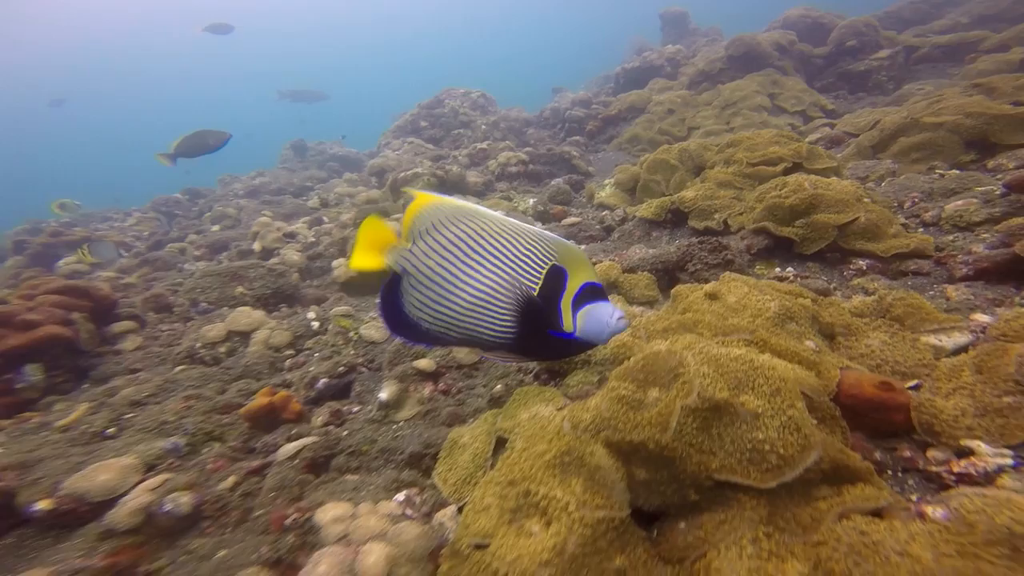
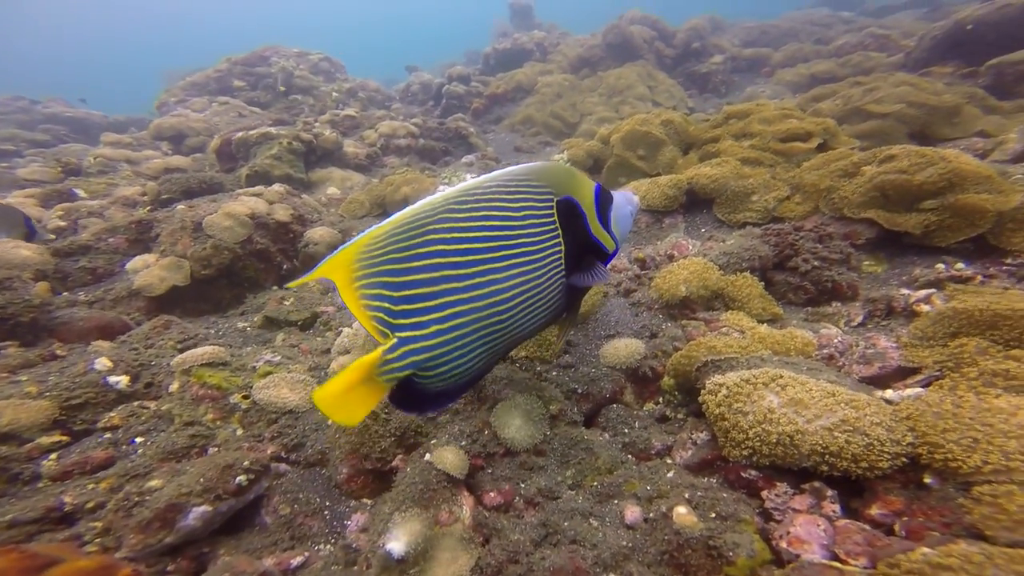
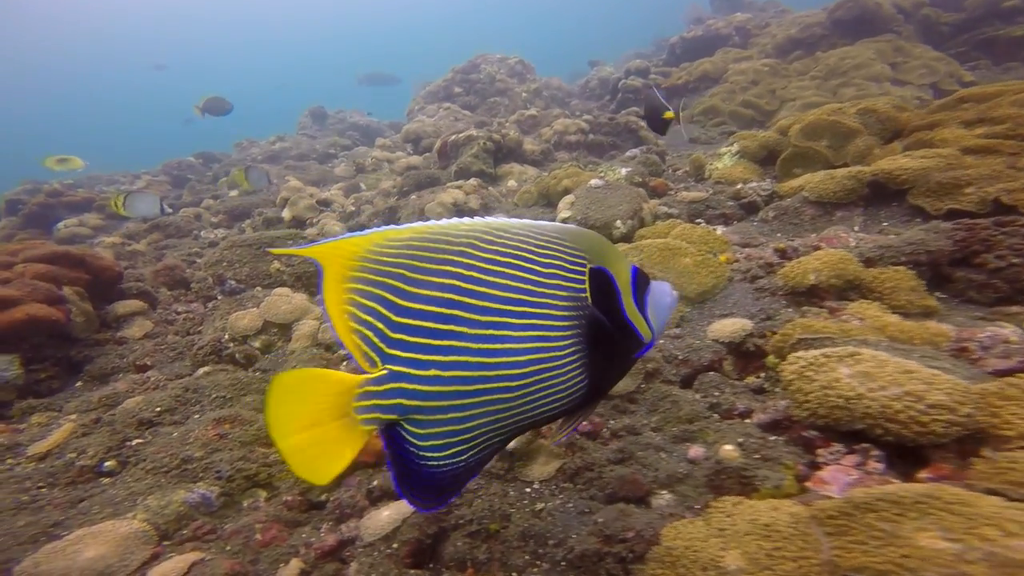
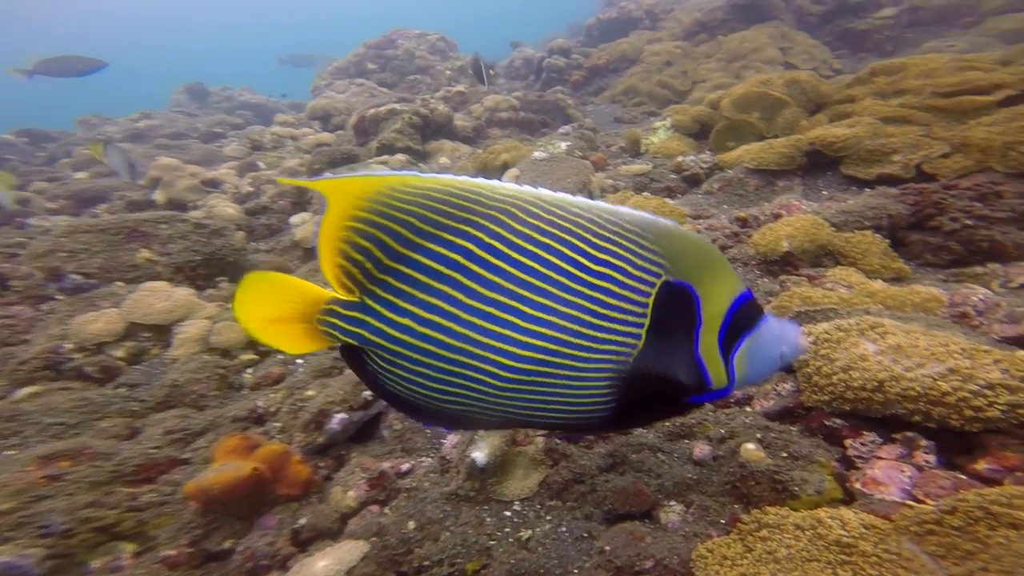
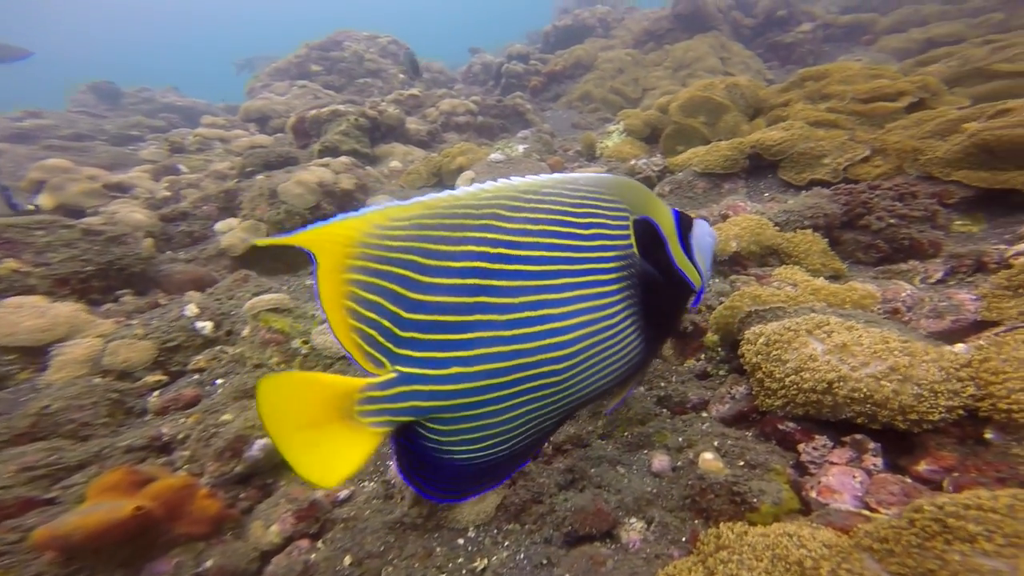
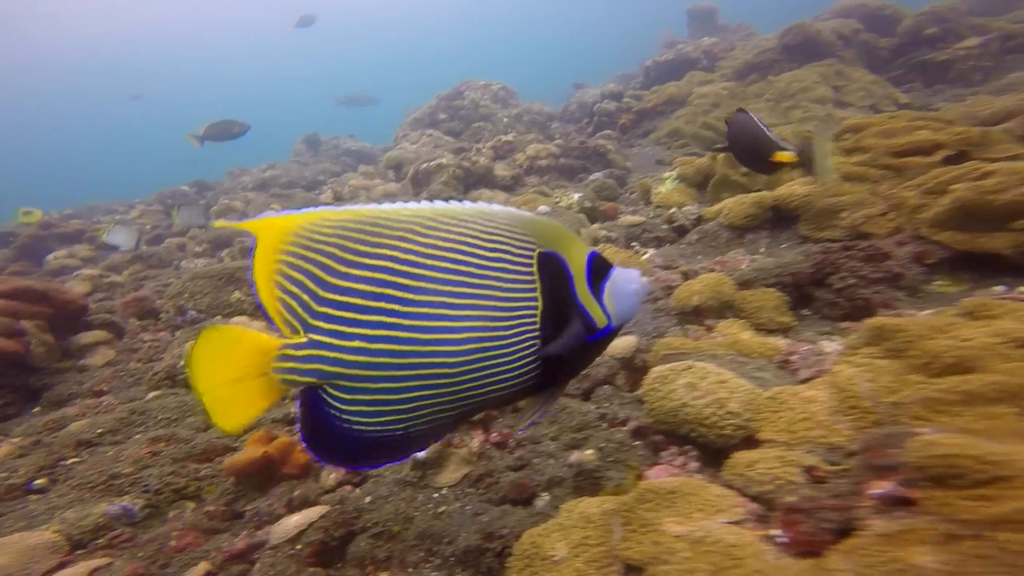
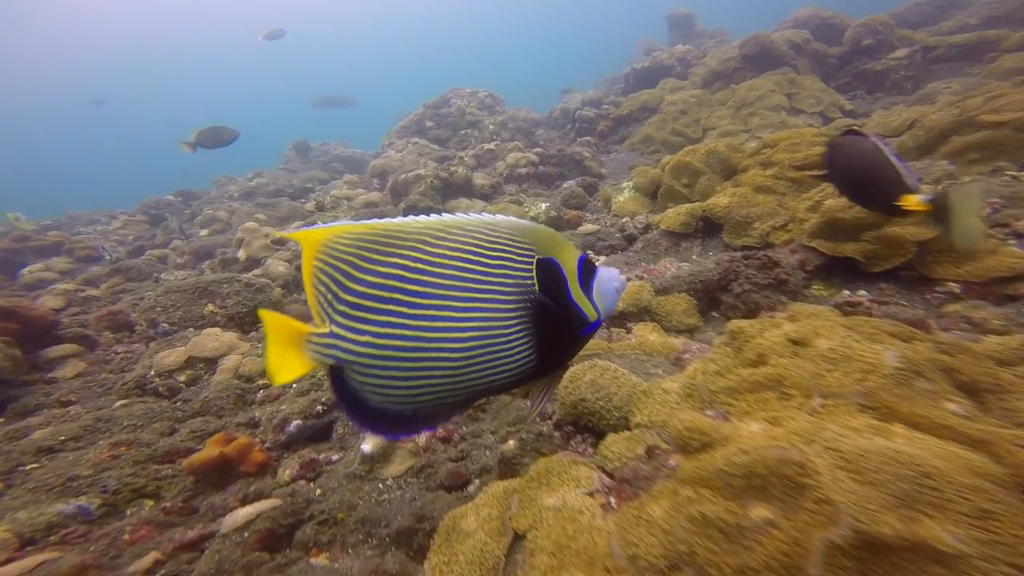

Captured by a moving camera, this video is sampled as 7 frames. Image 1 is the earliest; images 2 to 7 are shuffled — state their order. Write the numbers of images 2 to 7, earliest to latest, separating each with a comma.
7, 6, 3, 4, 5, 2
